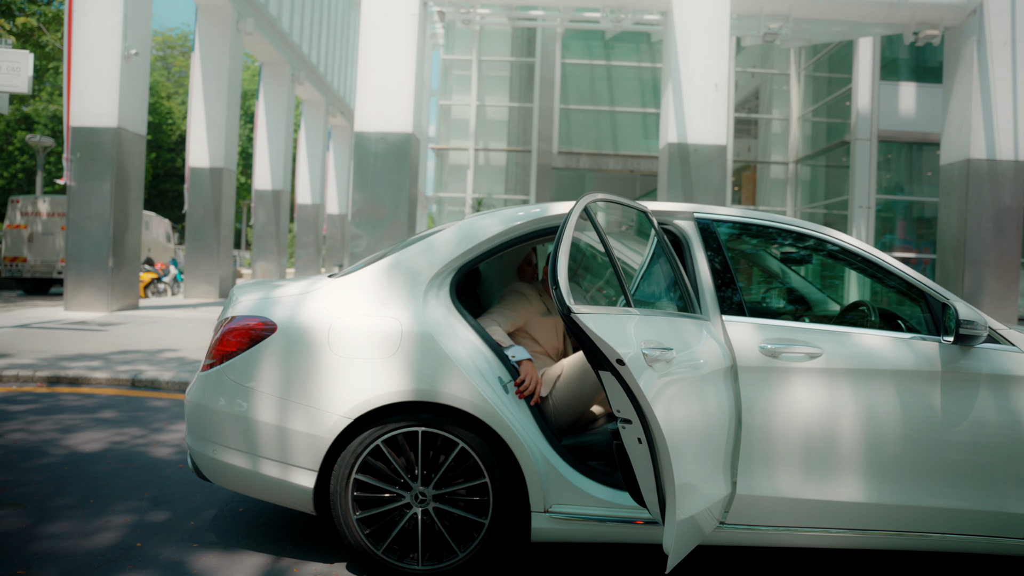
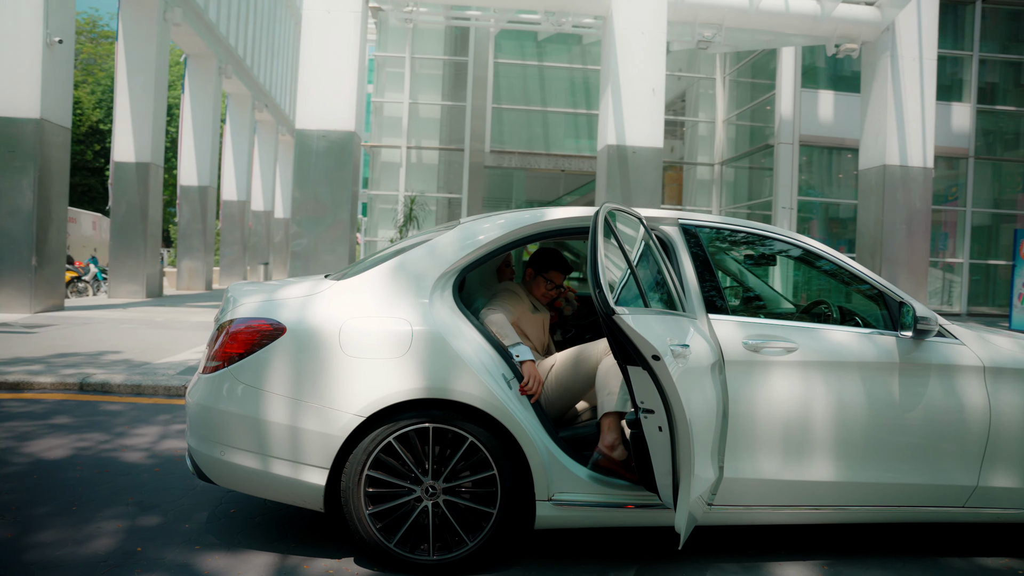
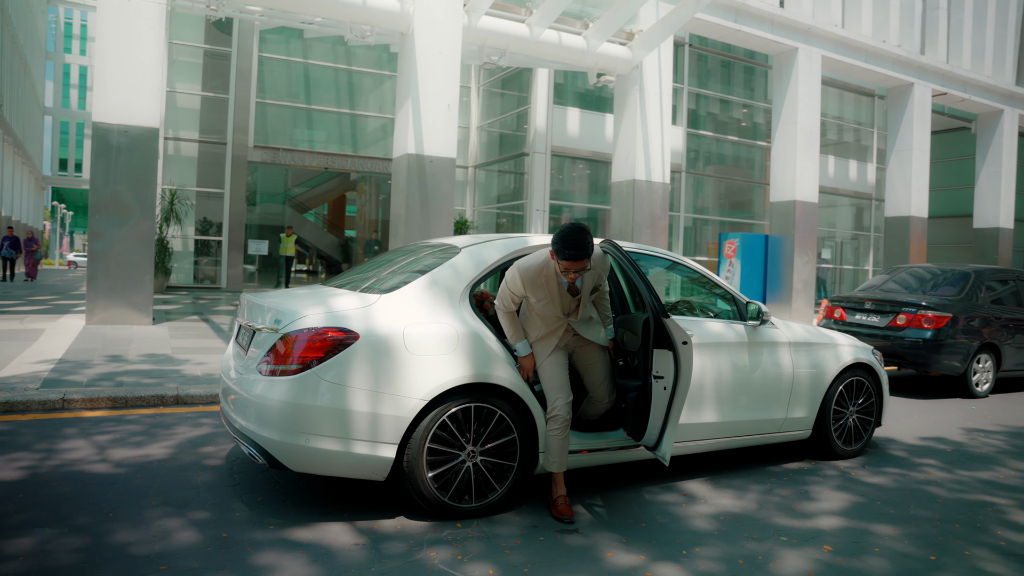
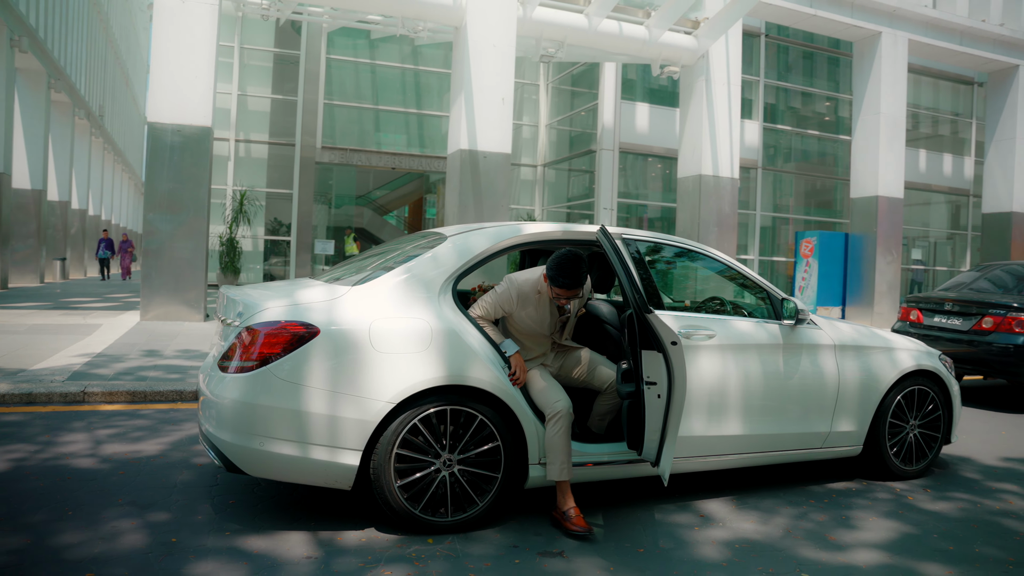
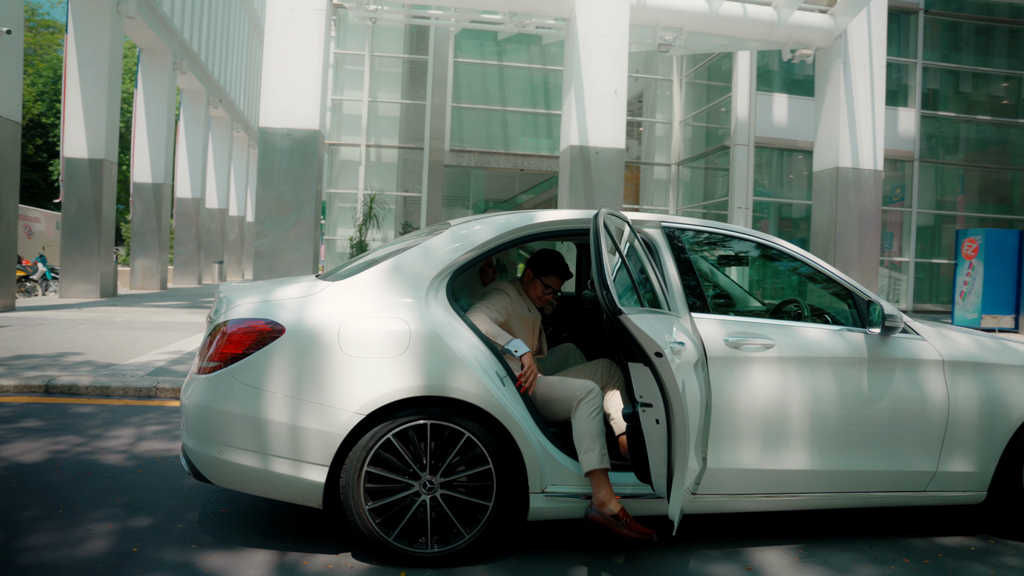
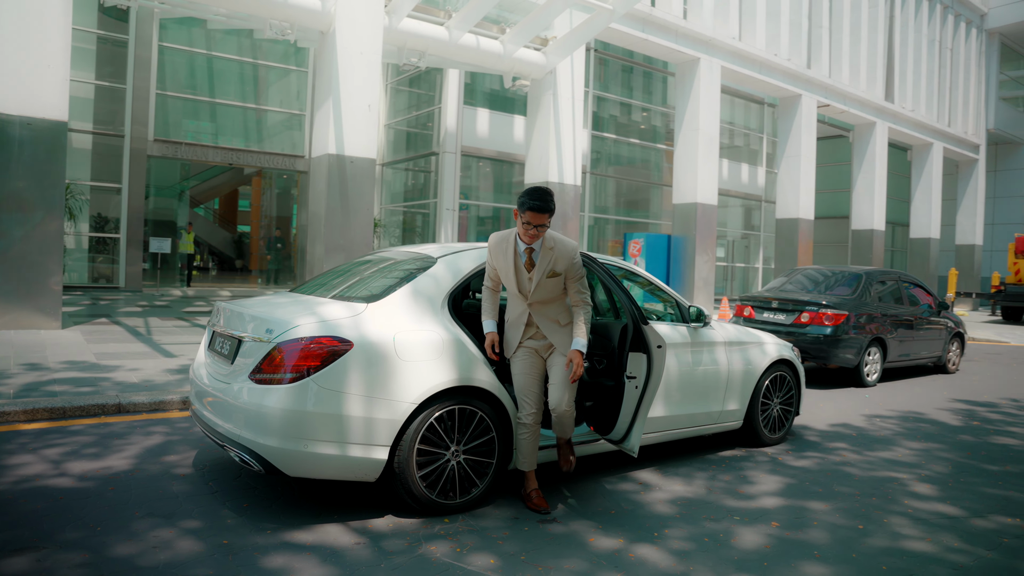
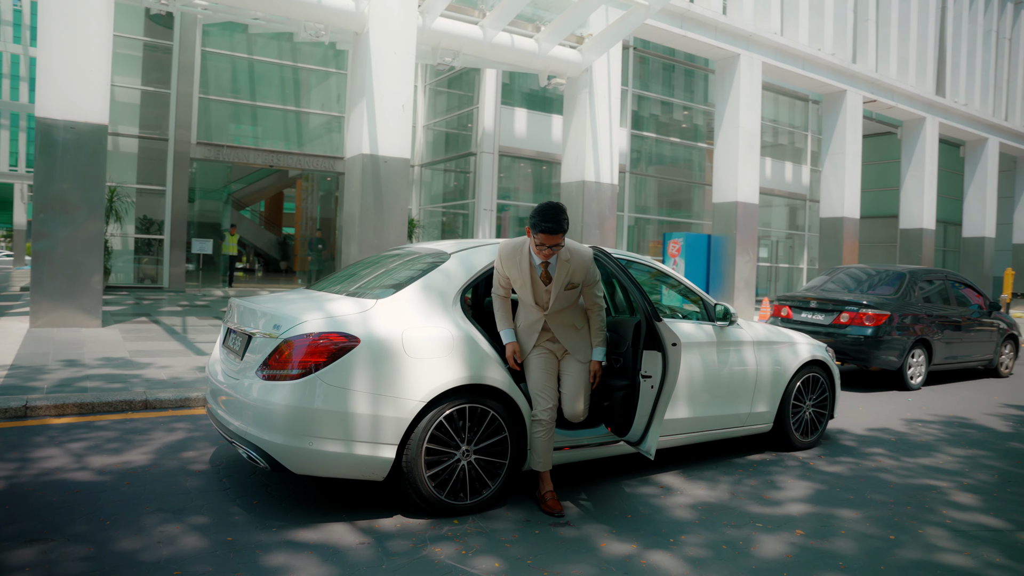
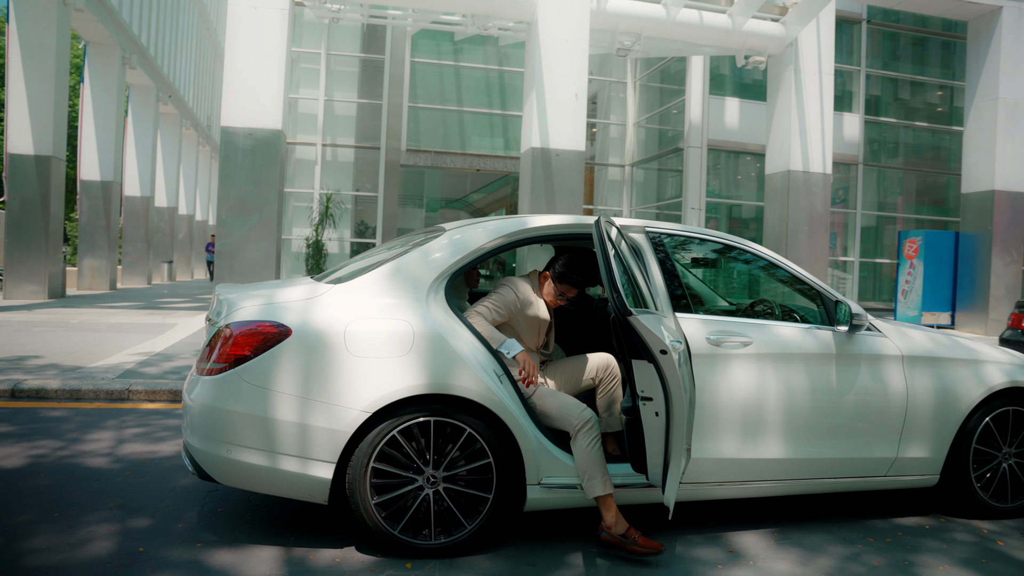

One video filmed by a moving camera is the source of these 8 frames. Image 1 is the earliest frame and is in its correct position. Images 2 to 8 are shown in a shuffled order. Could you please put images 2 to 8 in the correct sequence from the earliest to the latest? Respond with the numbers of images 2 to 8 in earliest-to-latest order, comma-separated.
2, 5, 8, 4, 3, 7, 6
